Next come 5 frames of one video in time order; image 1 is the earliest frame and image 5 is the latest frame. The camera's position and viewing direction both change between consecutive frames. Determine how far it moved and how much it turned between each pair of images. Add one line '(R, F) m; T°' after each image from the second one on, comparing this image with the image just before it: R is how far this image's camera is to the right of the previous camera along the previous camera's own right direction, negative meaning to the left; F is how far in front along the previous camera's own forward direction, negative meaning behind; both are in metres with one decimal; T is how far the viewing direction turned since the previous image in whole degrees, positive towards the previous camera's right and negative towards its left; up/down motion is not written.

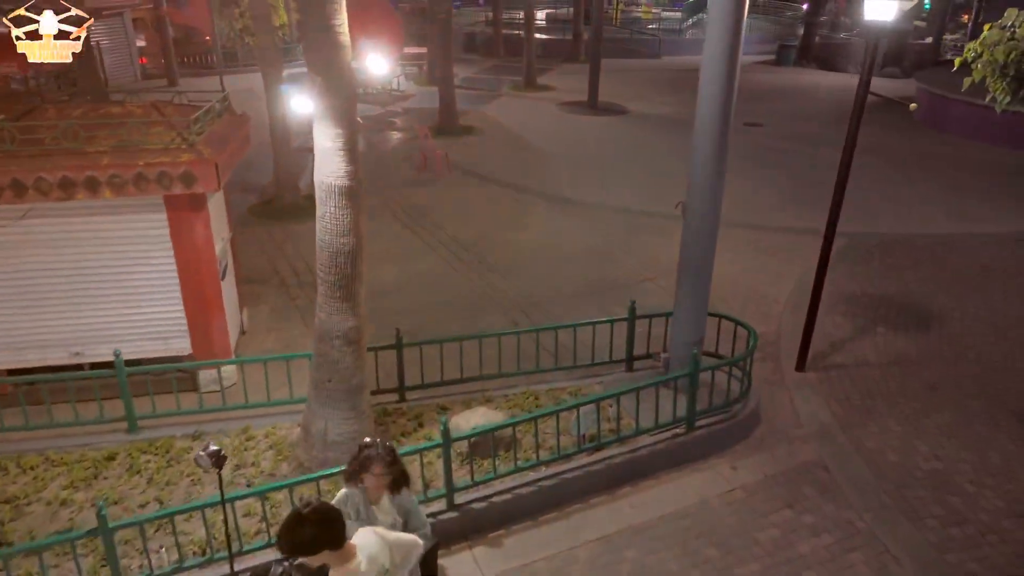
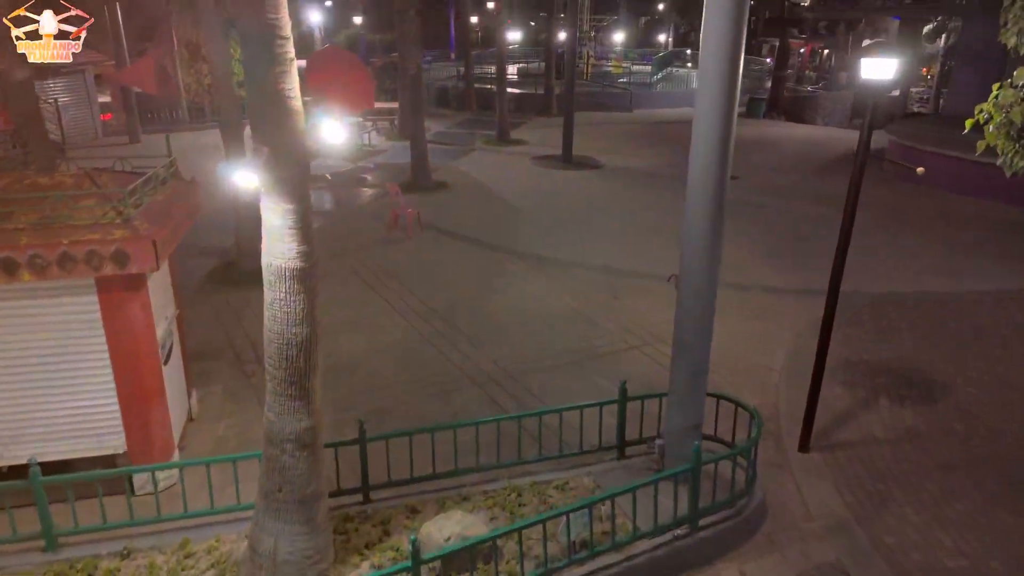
(0.0, +0.6) m; +2°
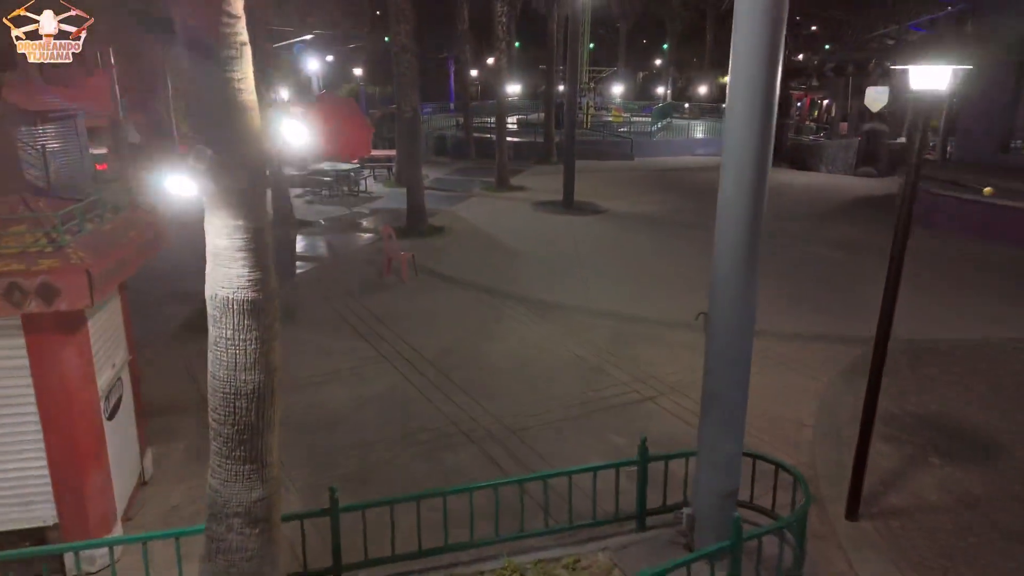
(0.0, +0.8) m; 0°
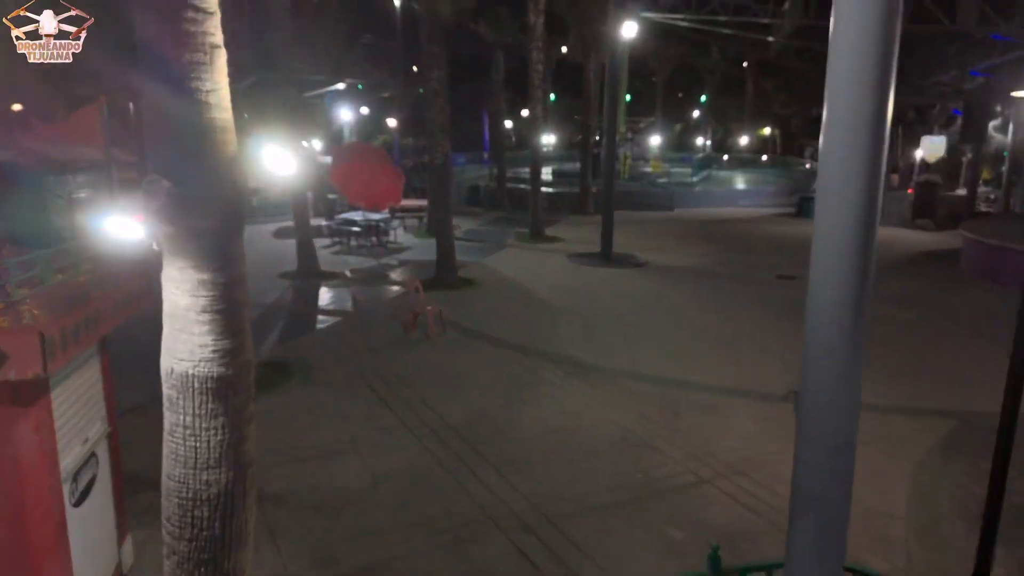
(-0.1, +0.8) m; -3°
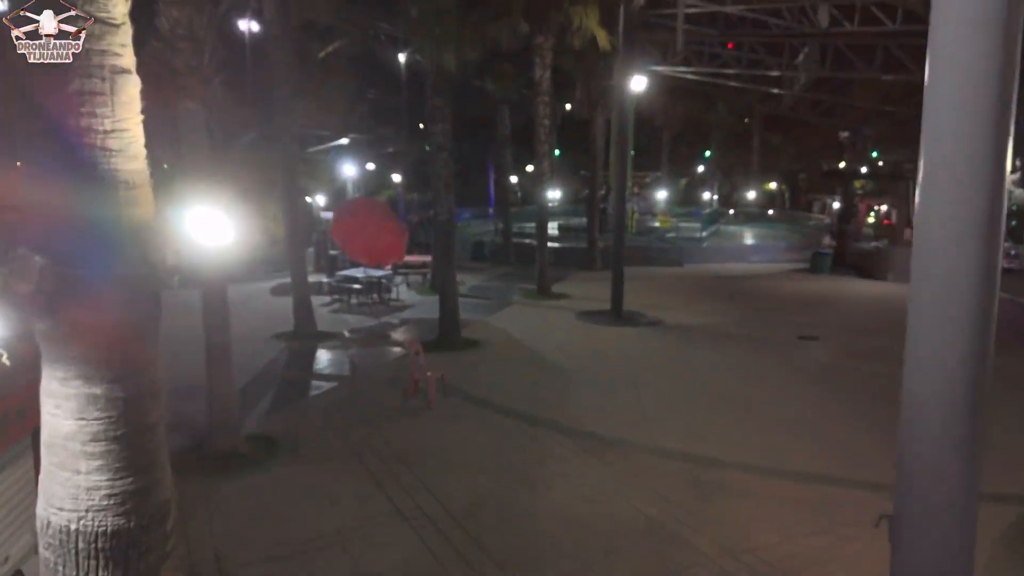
(0.0, +0.7) m; 0°
